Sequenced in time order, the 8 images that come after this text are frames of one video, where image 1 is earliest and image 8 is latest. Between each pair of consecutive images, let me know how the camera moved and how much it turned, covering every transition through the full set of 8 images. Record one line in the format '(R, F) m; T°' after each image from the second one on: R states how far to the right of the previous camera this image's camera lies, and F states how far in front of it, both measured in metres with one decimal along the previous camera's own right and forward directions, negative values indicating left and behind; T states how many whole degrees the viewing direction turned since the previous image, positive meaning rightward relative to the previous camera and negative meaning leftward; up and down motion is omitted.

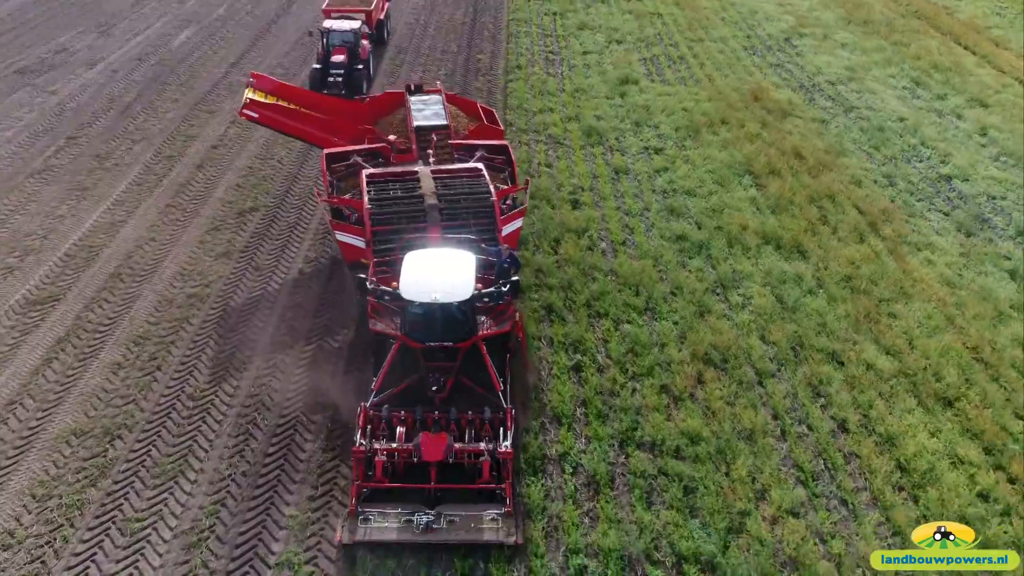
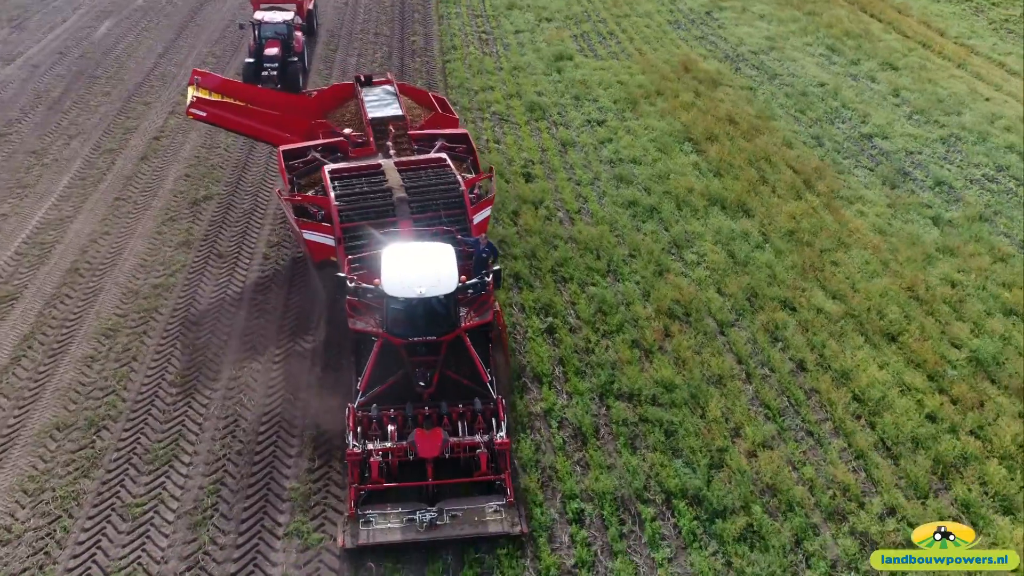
(-0.5, -0.3) m; +5°
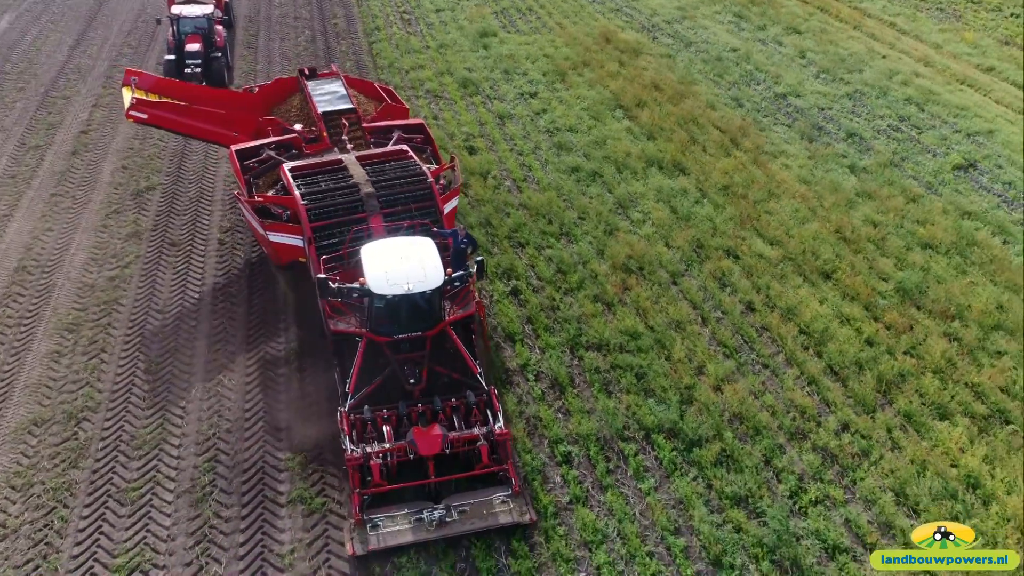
(-0.6, -0.3) m; +6°
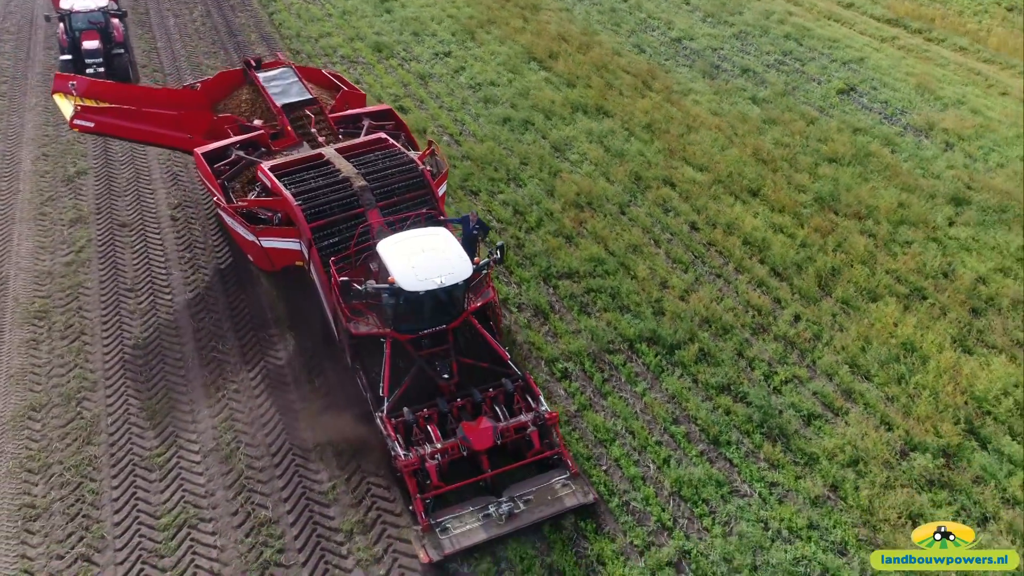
(-1.1, -0.5) m; +9°
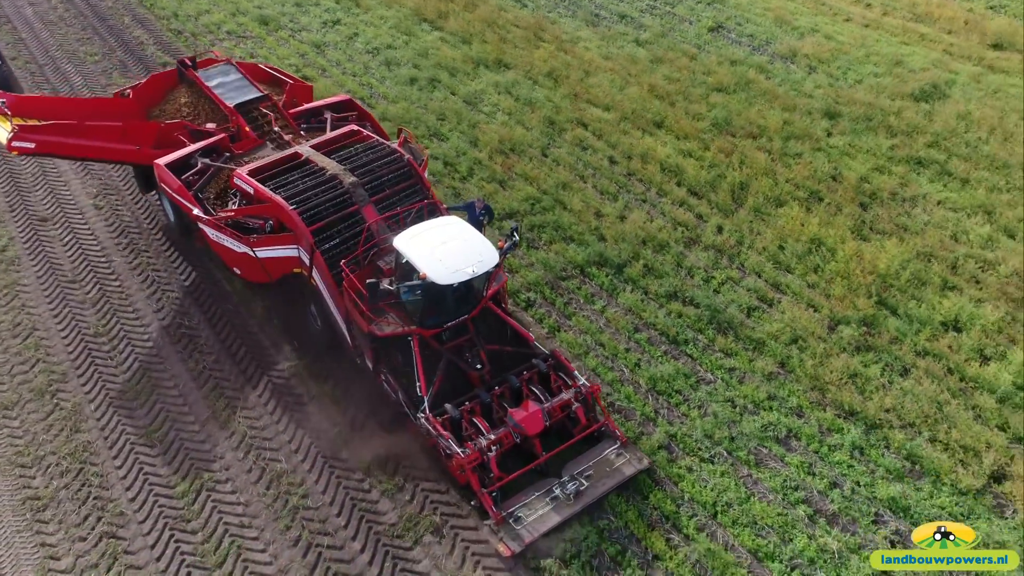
(-1.0, -0.4) m; +9°
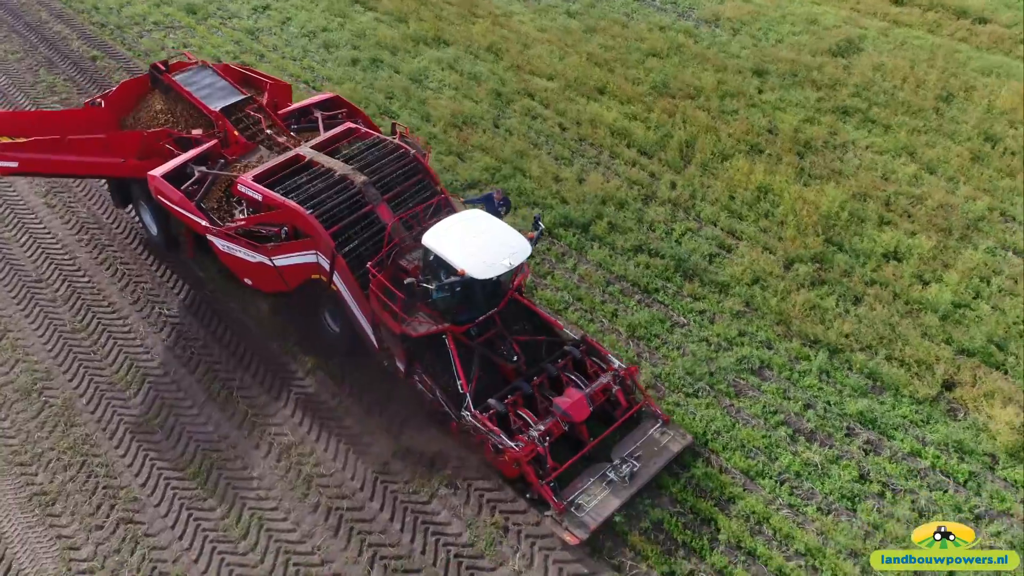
(-0.6, -0.3) m; +6°
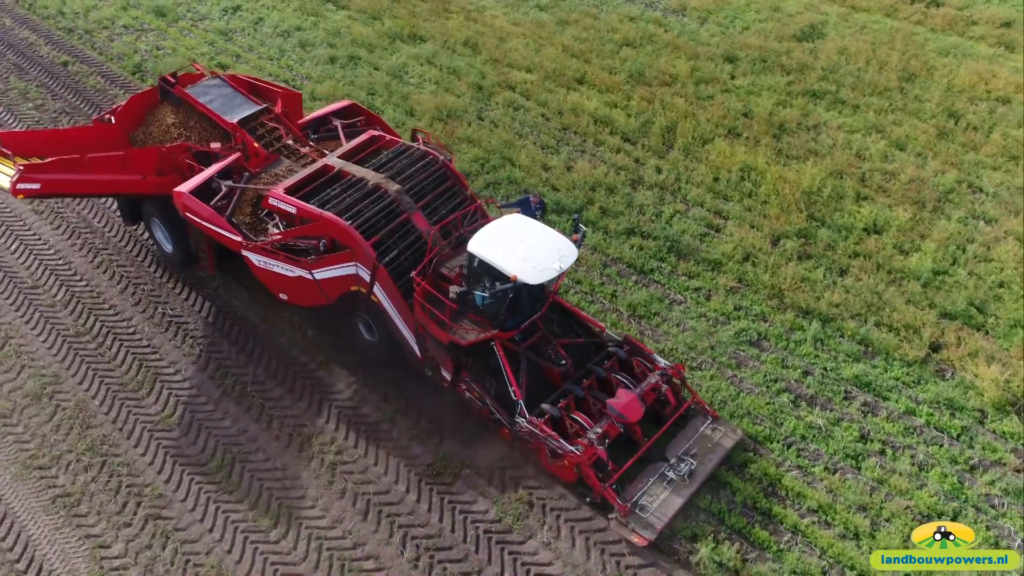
(-0.5, -0.2) m; +3°
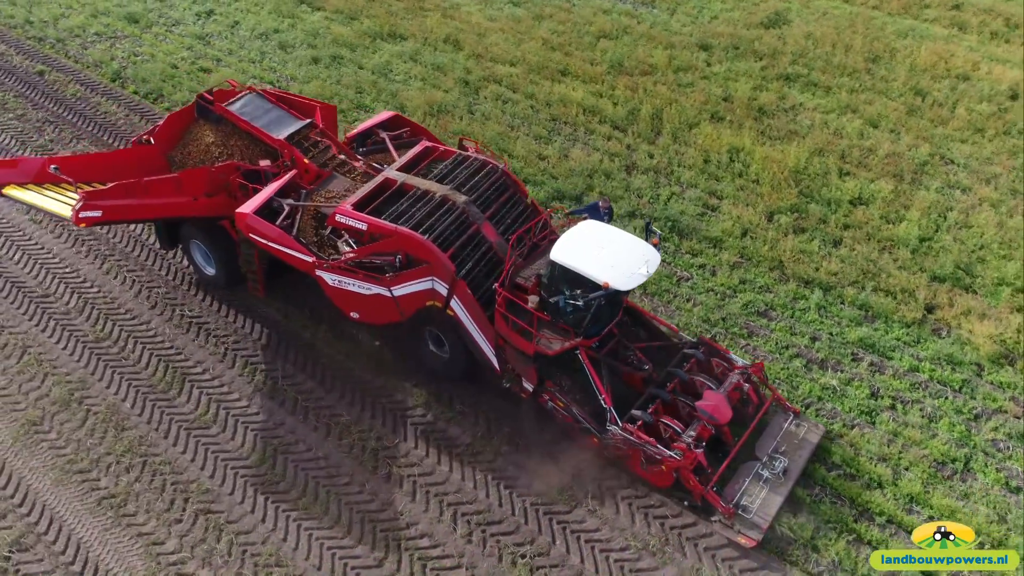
(-0.7, -0.2) m; +4°
